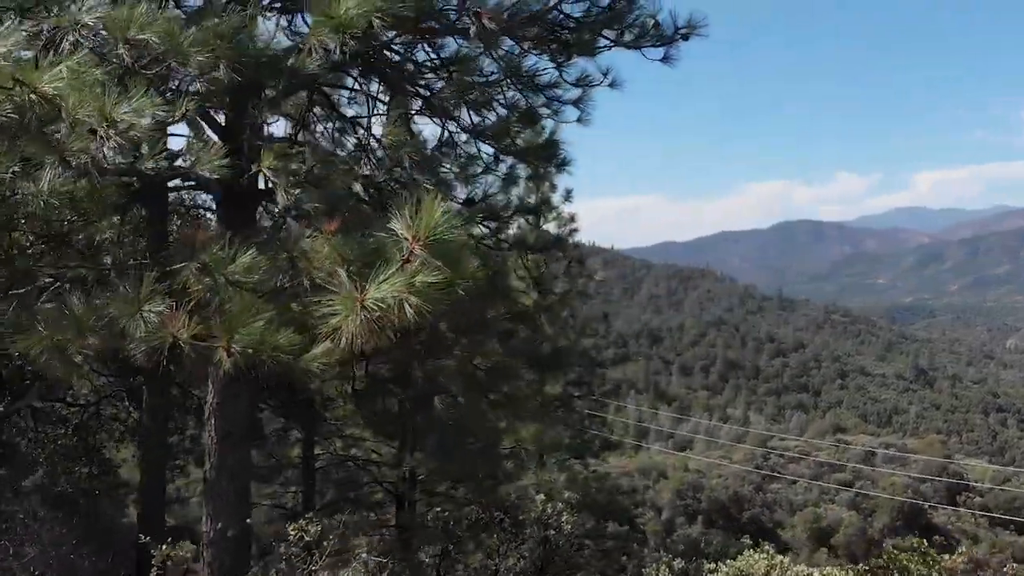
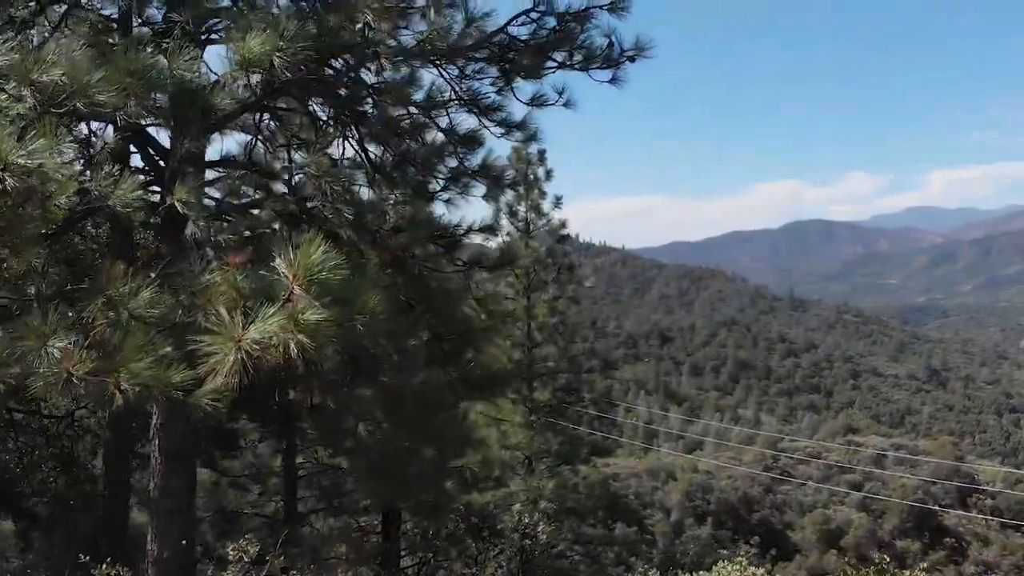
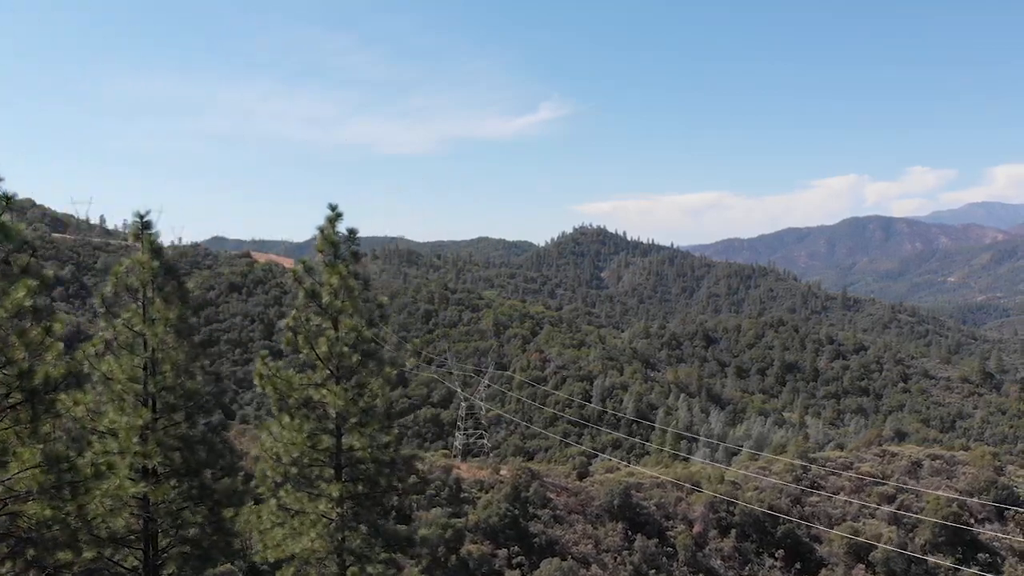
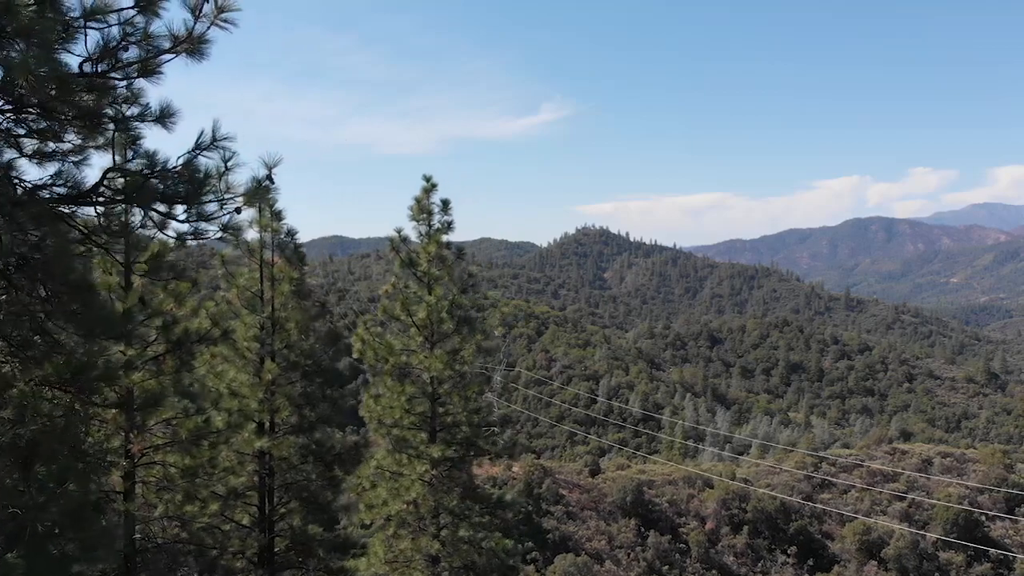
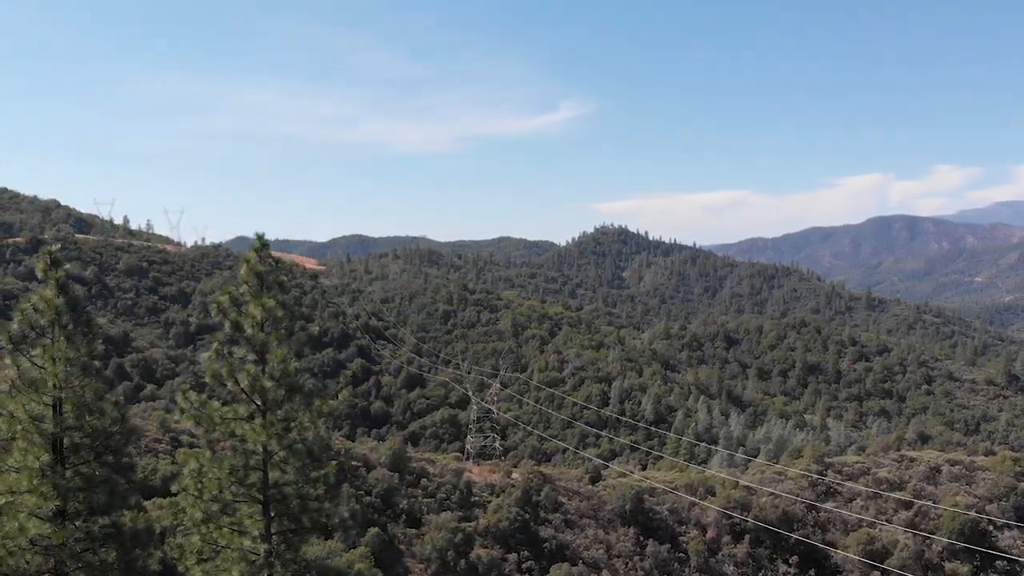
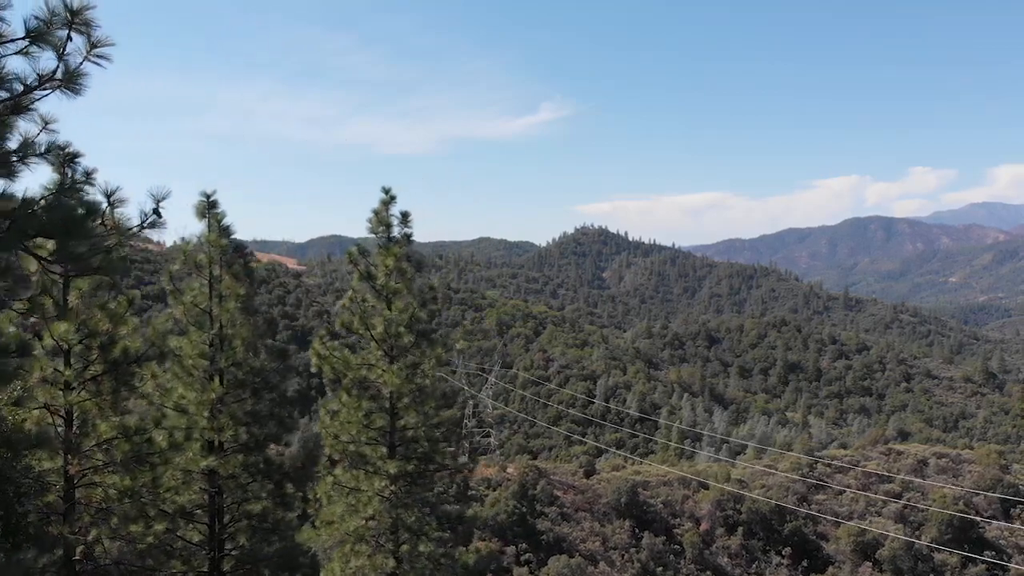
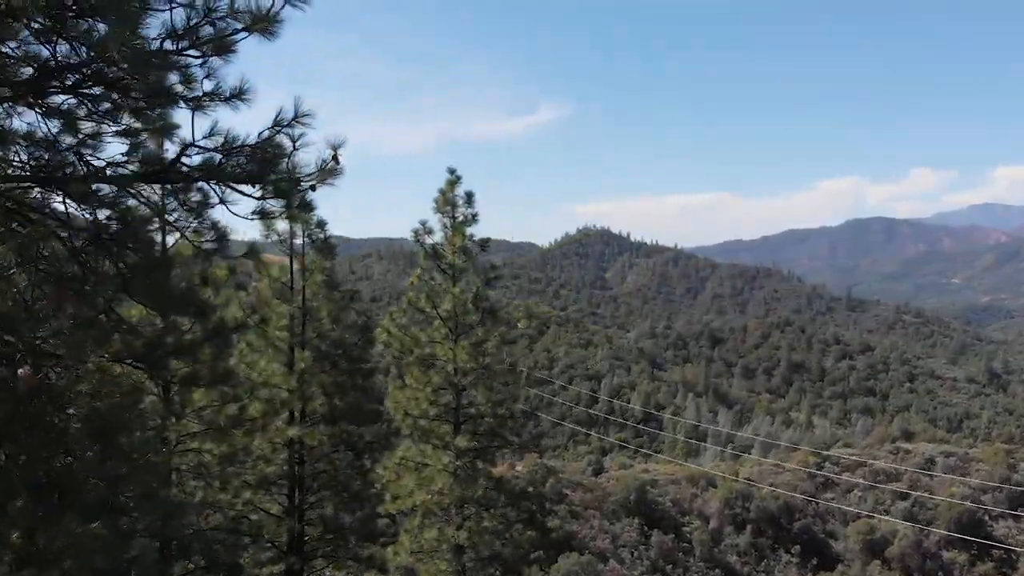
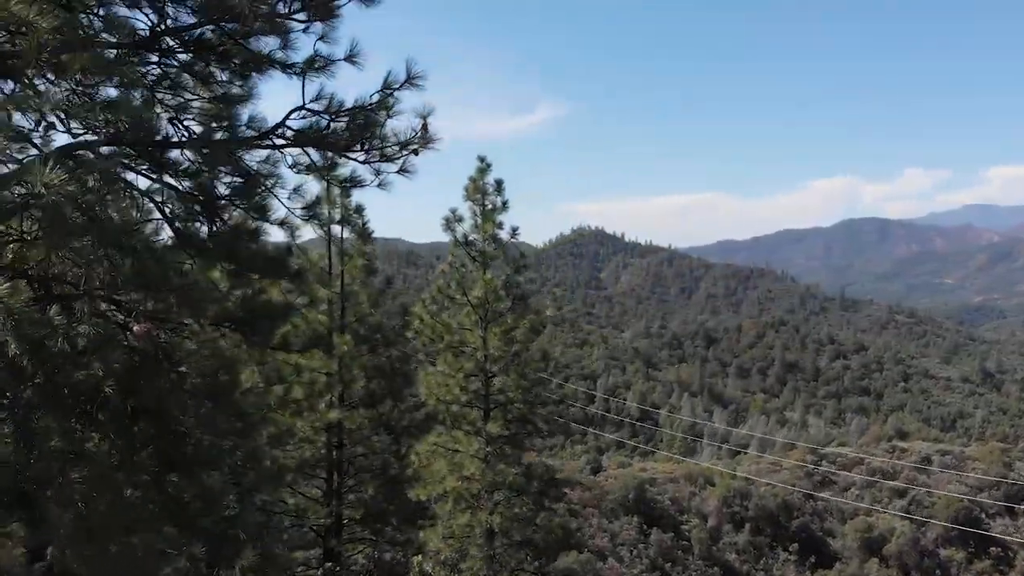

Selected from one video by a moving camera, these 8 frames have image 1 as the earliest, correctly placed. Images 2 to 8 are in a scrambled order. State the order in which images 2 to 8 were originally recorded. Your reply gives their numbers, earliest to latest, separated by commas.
2, 8, 7, 4, 6, 3, 5
